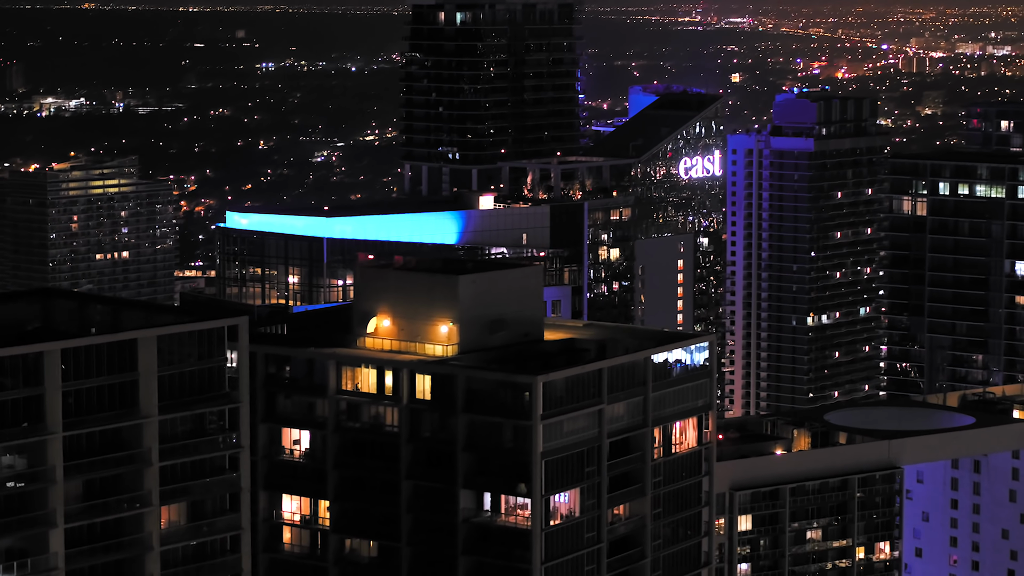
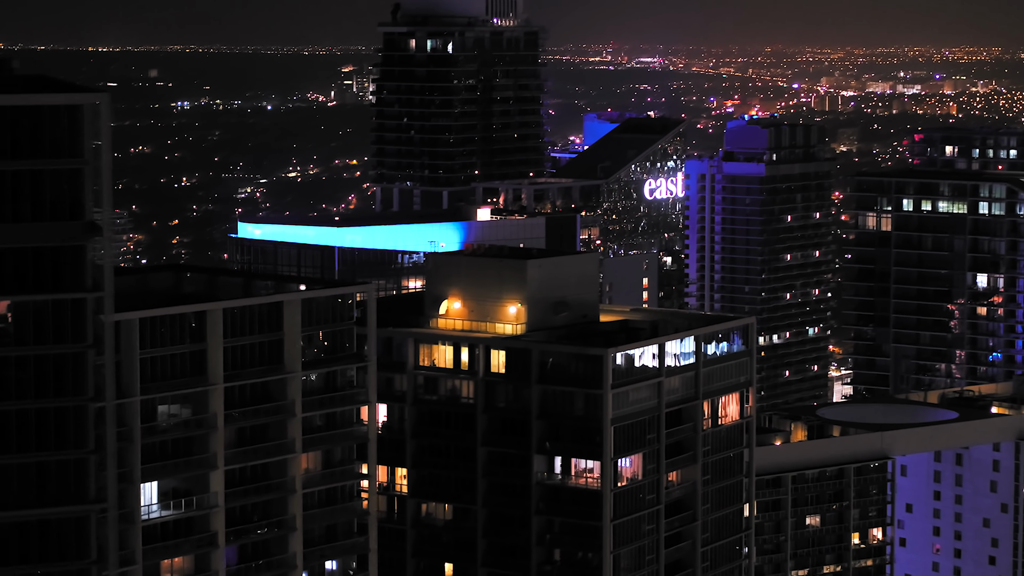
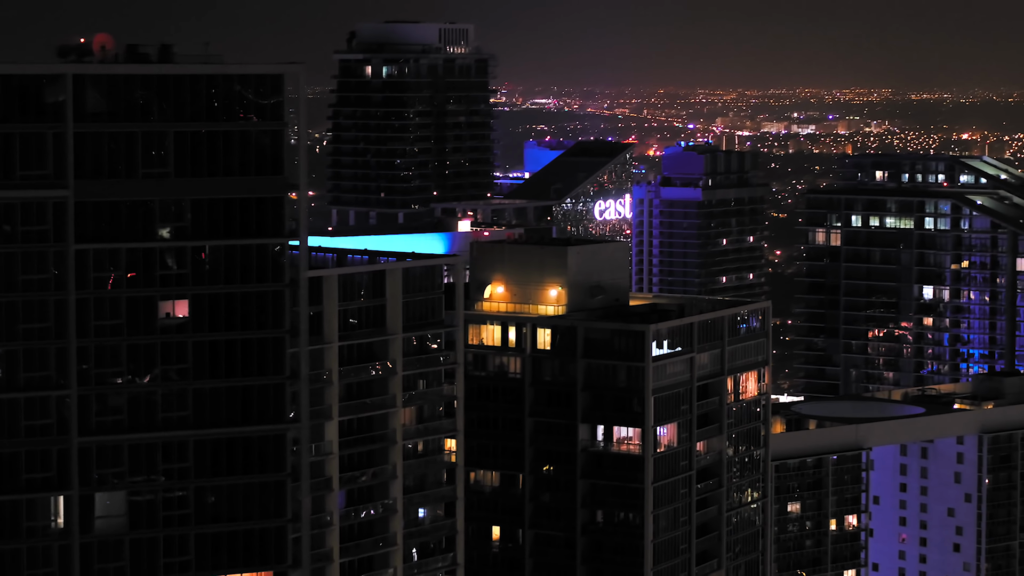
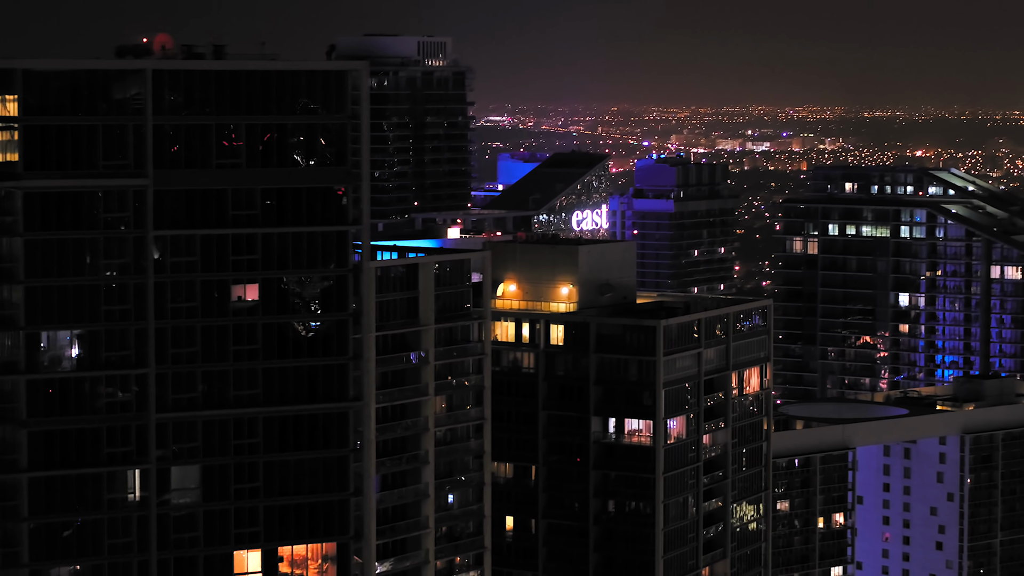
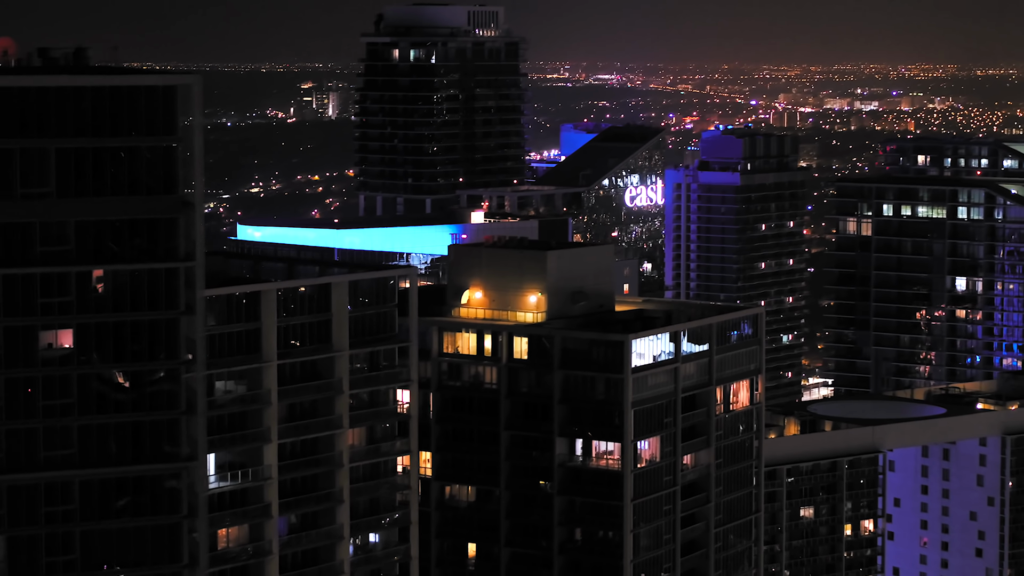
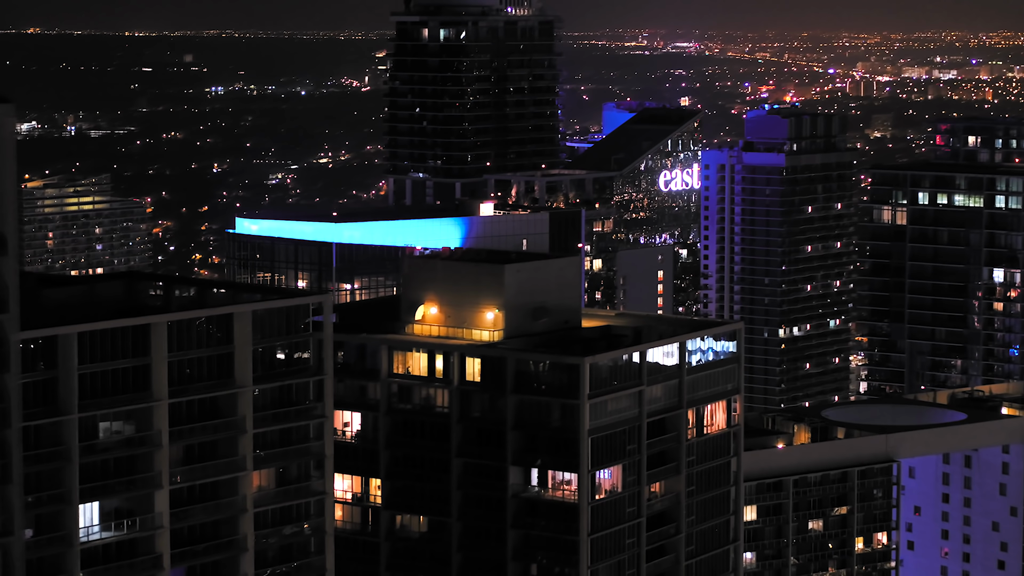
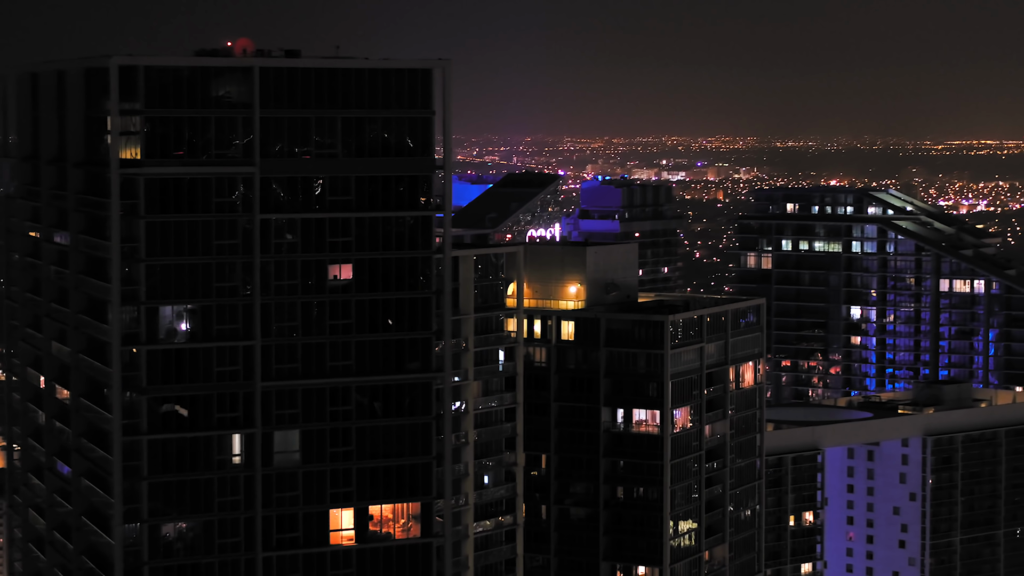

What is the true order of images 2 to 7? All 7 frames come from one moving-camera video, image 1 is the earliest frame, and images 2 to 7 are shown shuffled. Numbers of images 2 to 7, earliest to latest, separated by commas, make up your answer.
6, 2, 5, 3, 4, 7
